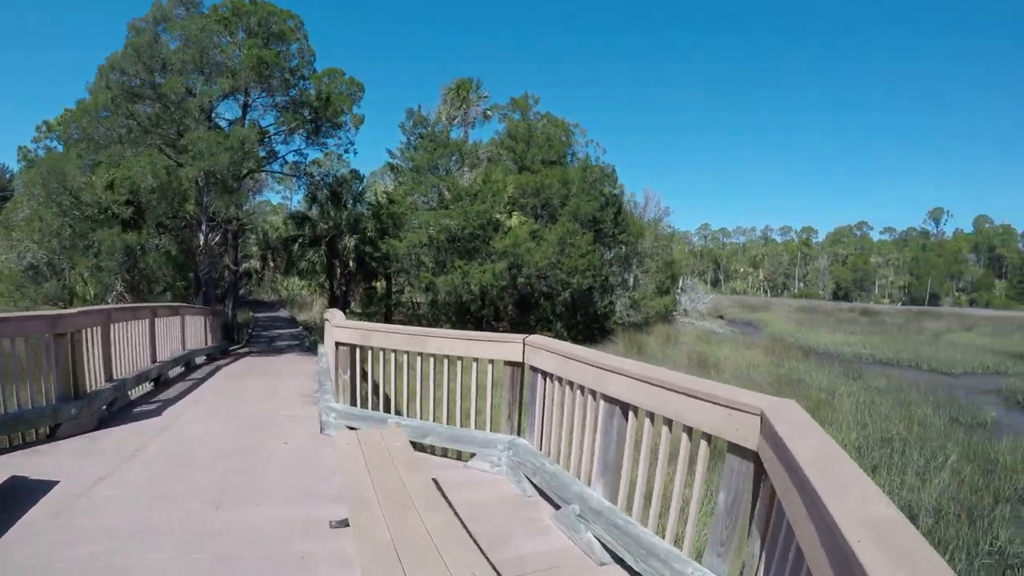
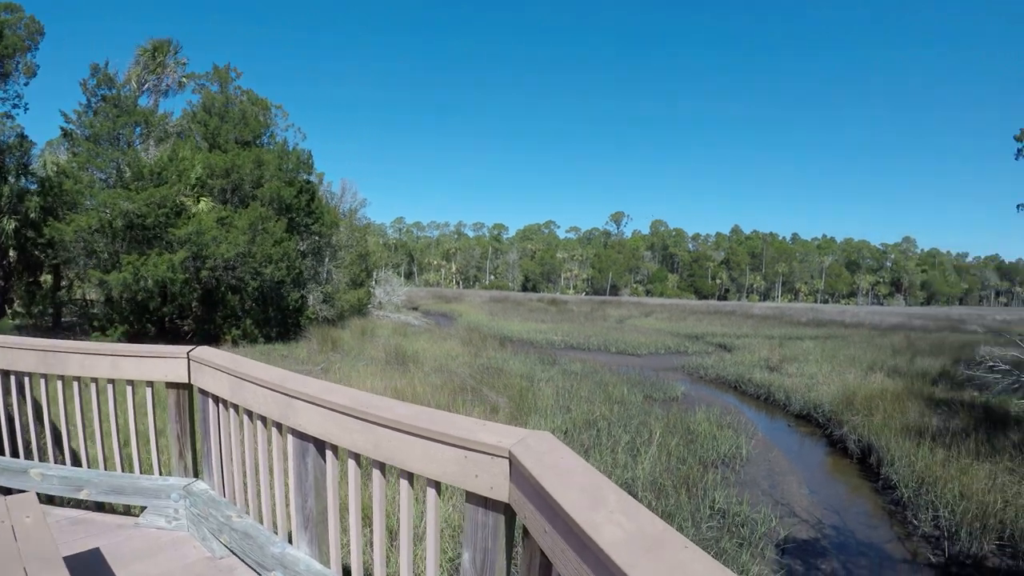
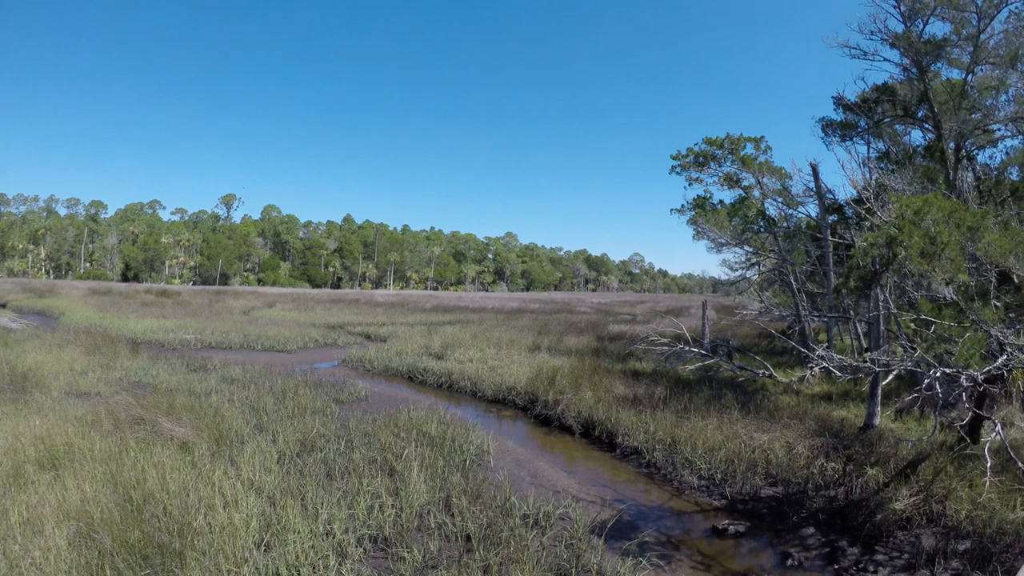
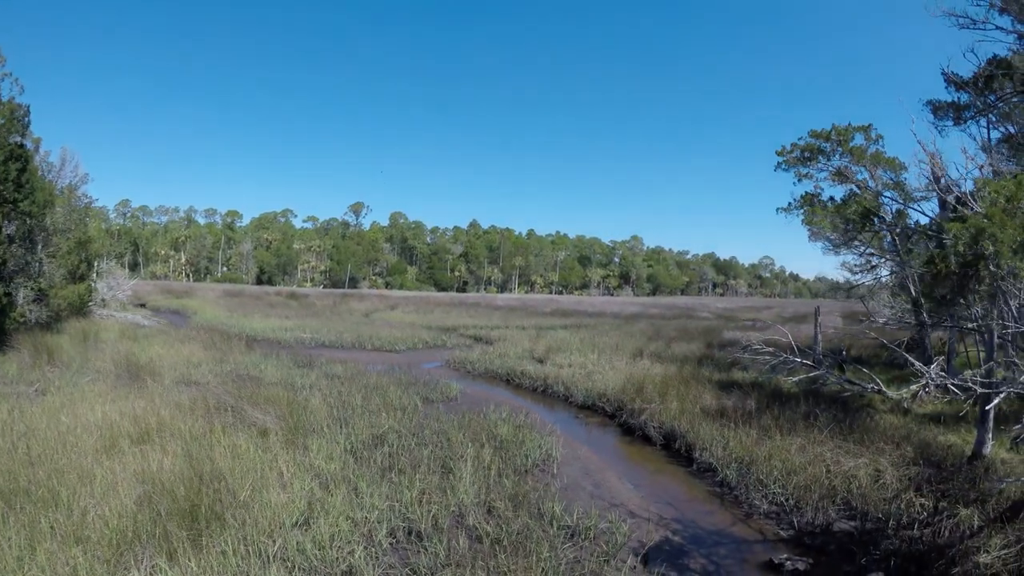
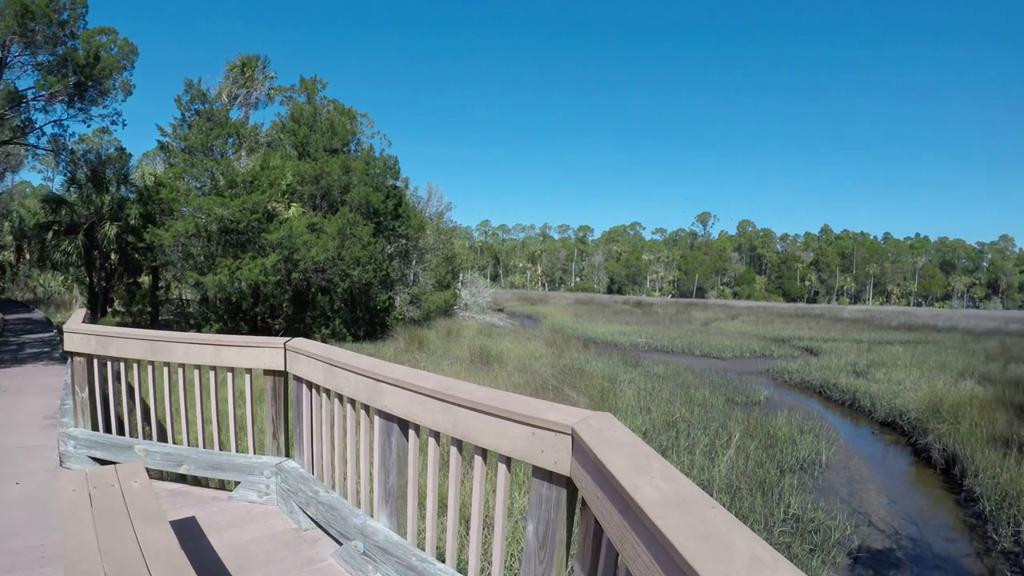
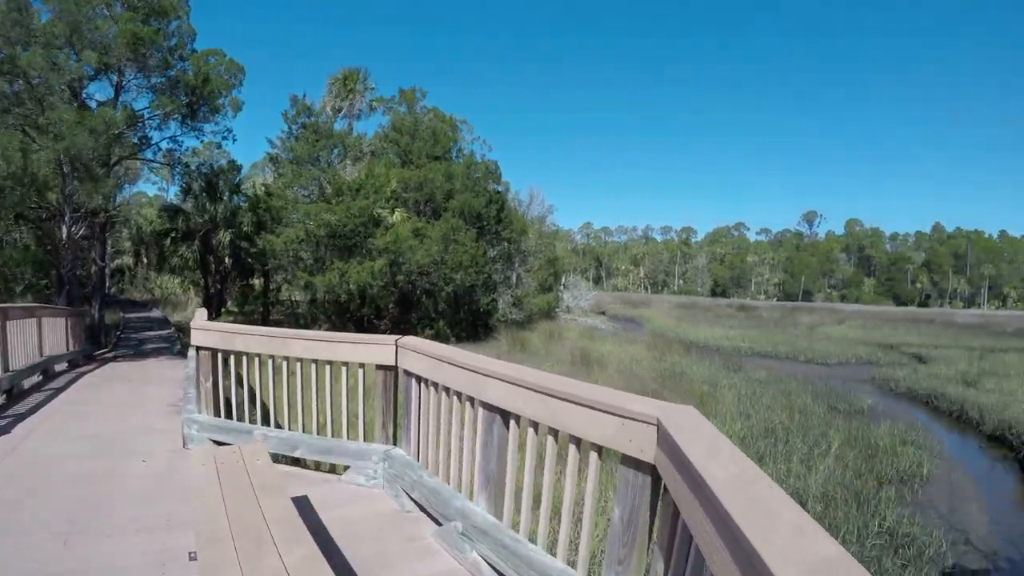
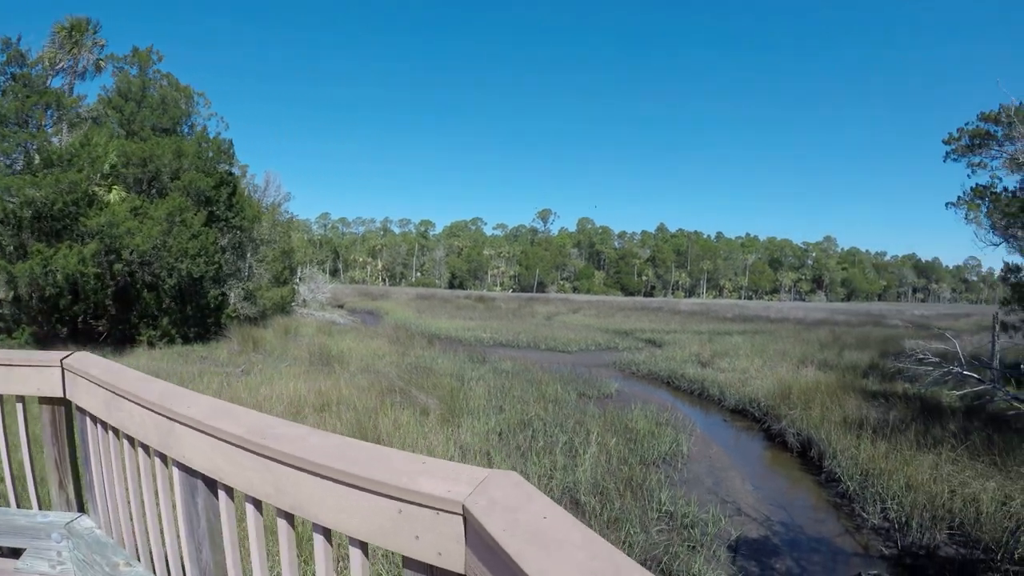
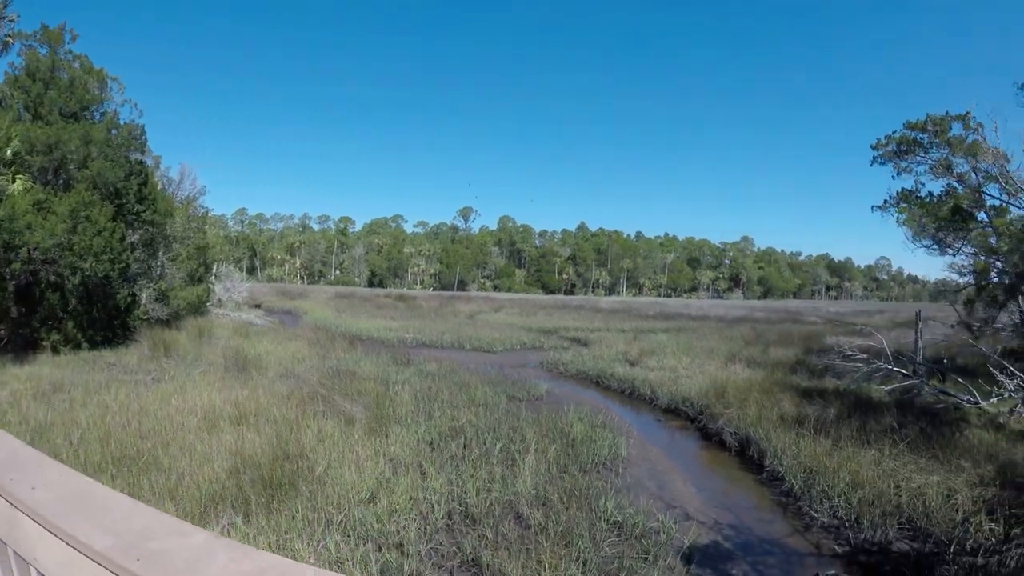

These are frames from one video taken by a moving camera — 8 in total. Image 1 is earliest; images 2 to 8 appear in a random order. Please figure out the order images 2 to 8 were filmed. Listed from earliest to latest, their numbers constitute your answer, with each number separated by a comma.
6, 5, 2, 7, 8, 4, 3
